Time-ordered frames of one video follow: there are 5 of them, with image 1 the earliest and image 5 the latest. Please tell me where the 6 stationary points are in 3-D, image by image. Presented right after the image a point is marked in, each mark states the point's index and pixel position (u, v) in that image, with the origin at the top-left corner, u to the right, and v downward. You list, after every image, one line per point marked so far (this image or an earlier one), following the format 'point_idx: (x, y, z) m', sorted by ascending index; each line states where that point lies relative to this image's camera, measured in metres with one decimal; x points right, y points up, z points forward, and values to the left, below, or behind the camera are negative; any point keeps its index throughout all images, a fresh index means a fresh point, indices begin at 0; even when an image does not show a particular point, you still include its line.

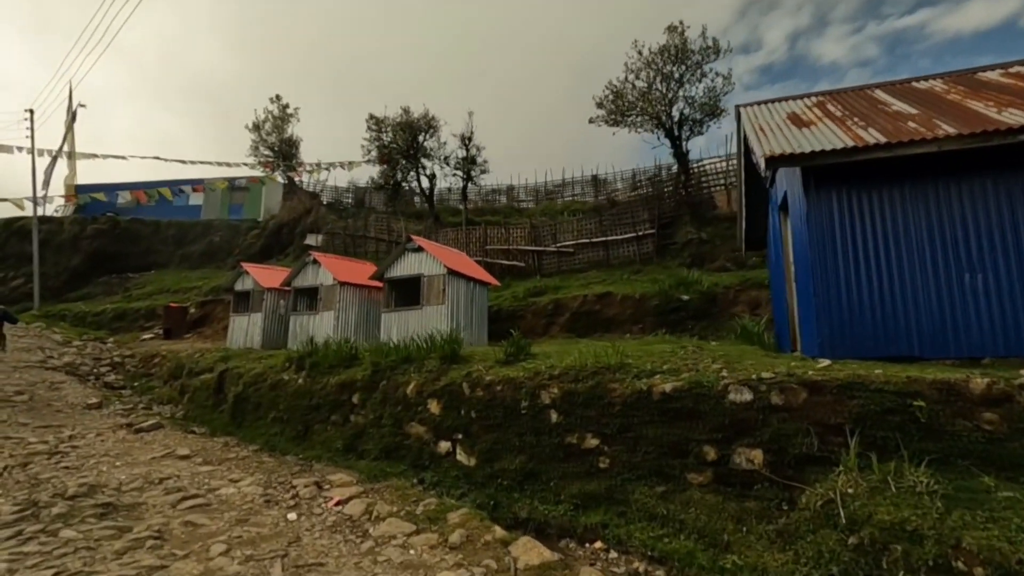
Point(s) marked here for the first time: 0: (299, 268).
0: (-7.7, +0.7, +19.3) m
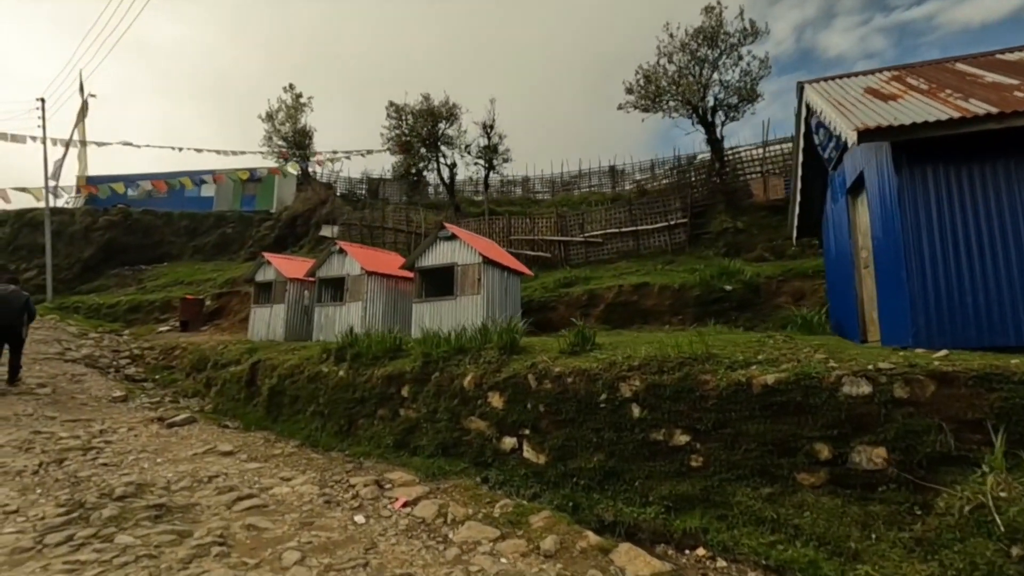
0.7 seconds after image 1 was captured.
0: (-6.6, +1.1, +18.7) m
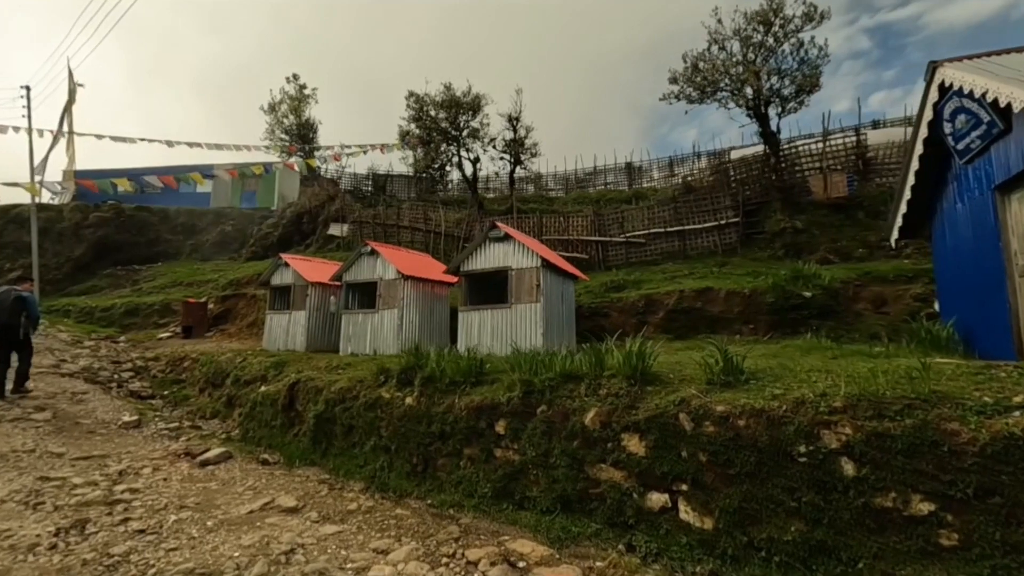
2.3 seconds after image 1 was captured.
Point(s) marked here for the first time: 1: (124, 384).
0: (-5.1, +0.9, +17.0) m
1: (-12.0, -3.0, +16.5) m
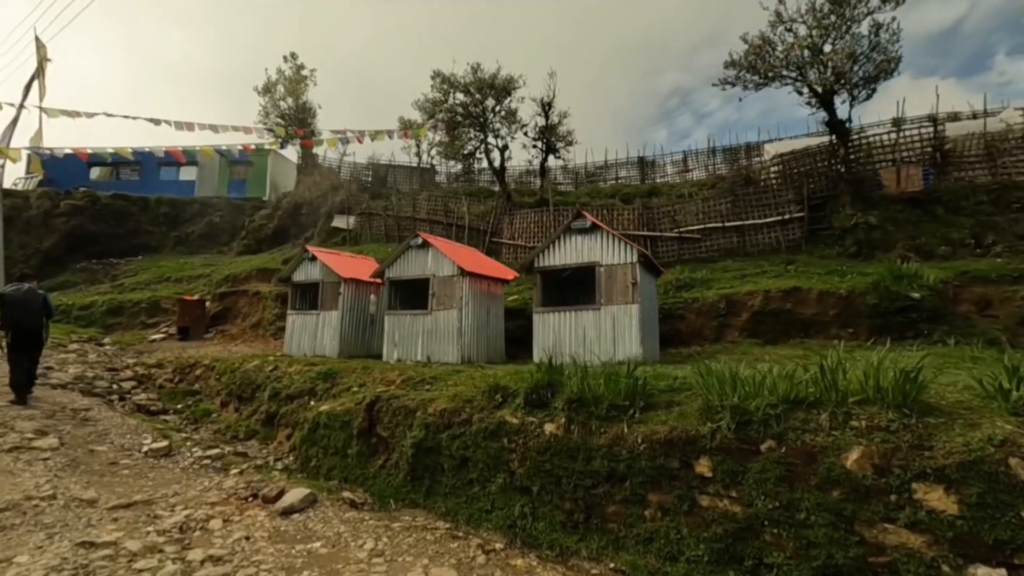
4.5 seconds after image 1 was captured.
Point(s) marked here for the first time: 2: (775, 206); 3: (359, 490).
0: (-3.2, +1.0, +14.9) m
1: (-10.1, -2.9, +14.1) m
2: (+9.2, +2.9, +18.7) m
3: (-2.3, -3.1, +8.3) m
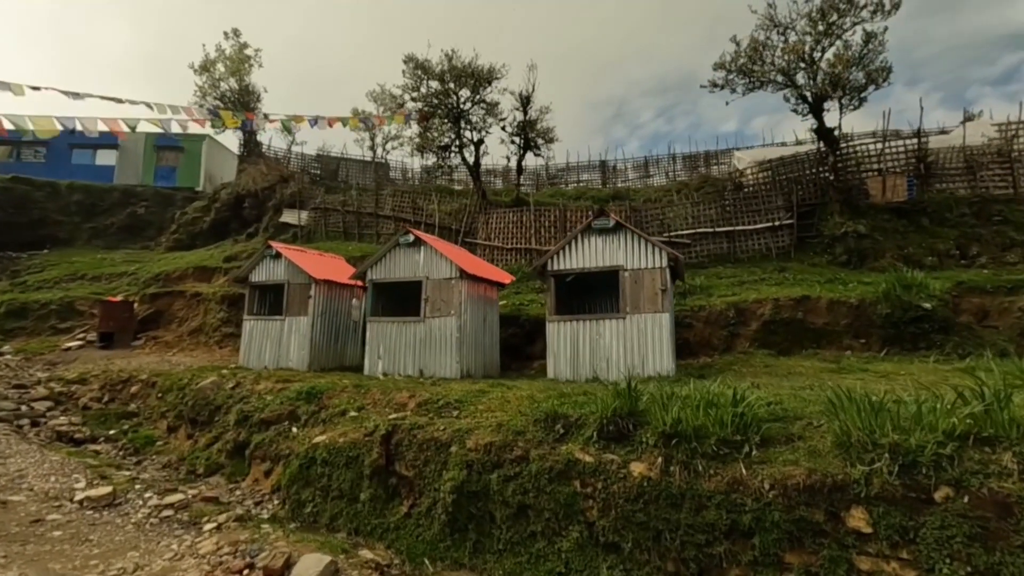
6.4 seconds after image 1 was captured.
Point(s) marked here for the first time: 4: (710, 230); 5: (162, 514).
0: (-3.2, +0.9, +13.1) m
1: (-10.0, -2.8, +11.4) m
2: (+8.7, +2.6, +18.3) m
3: (-1.6, -3.2, +6.6) m
4: (+6.9, +2.0, +18.5) m
5: (-4.8, -3.1, +7.3) m
